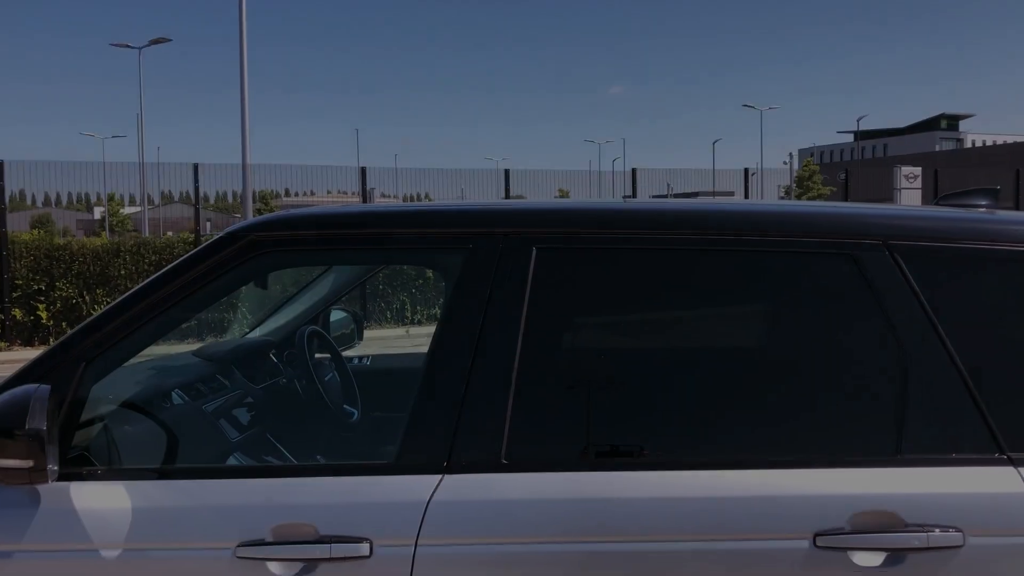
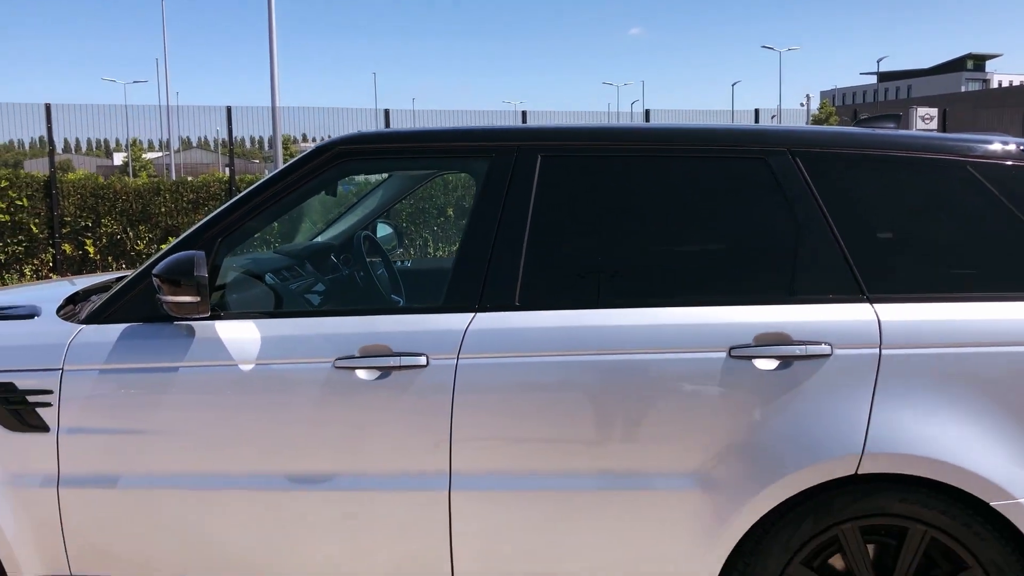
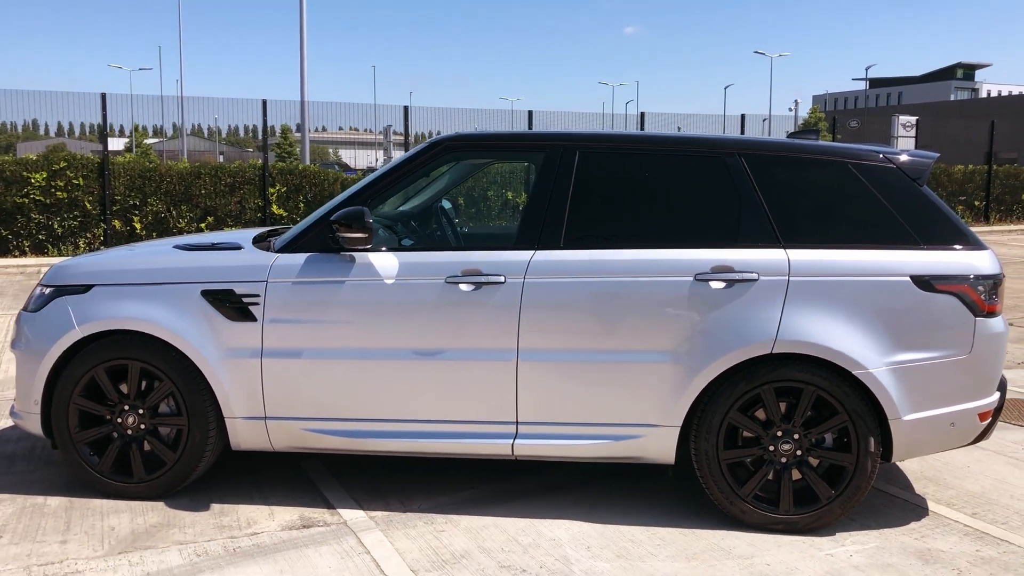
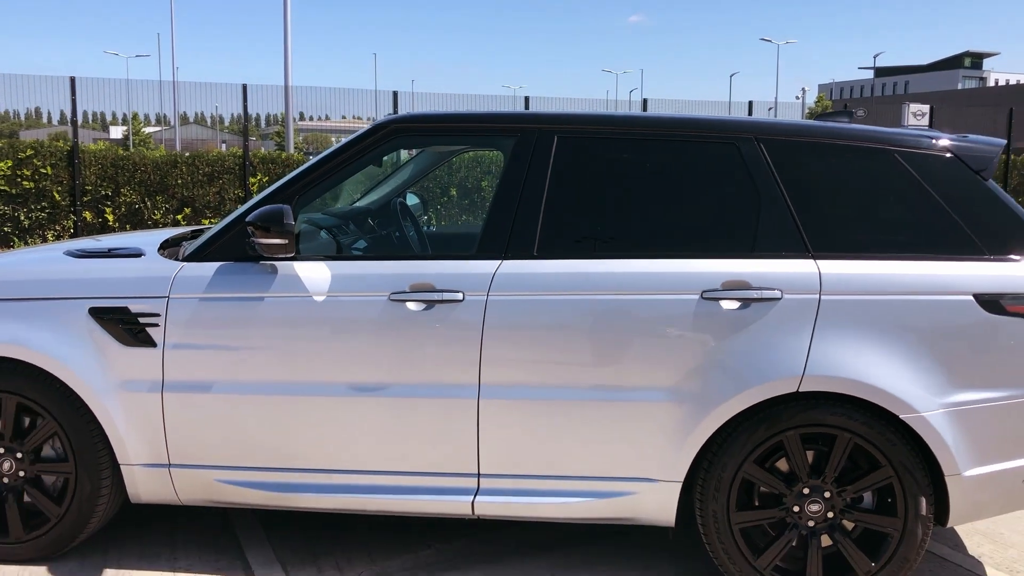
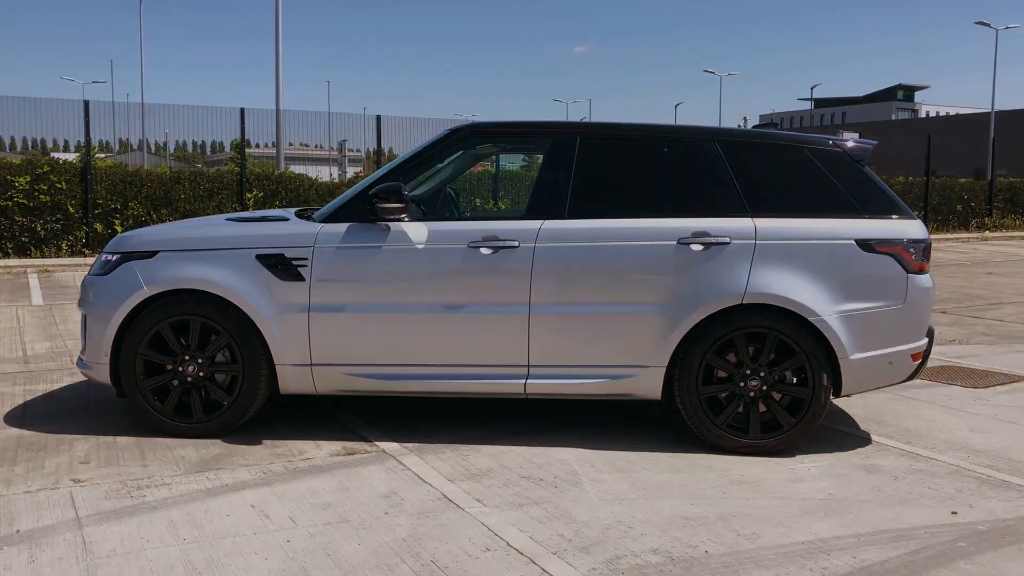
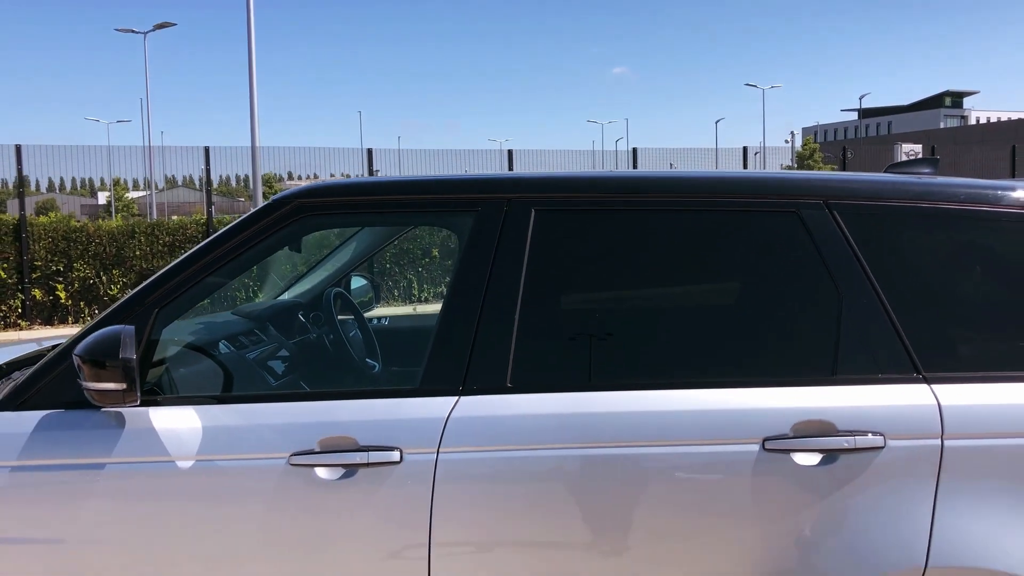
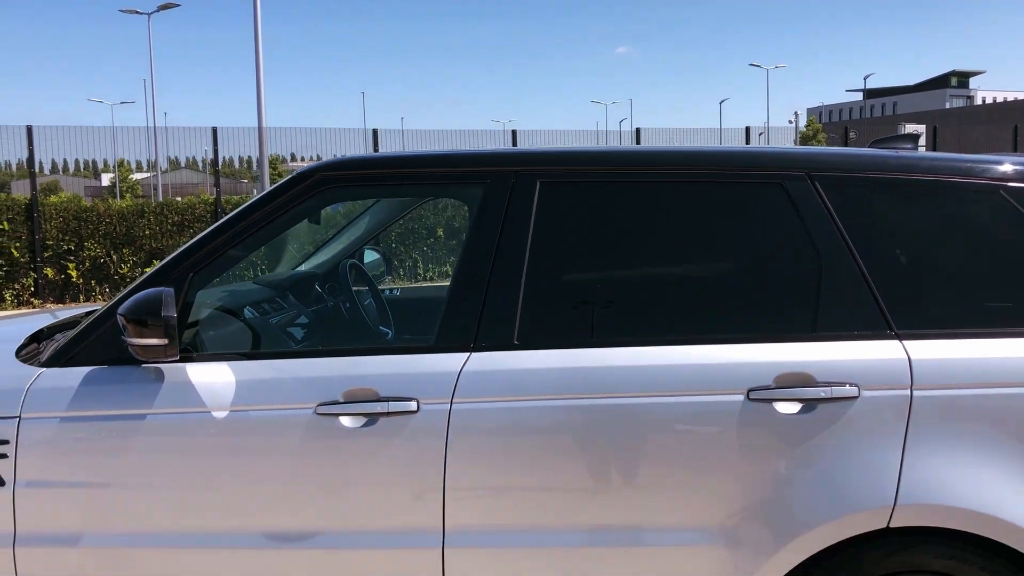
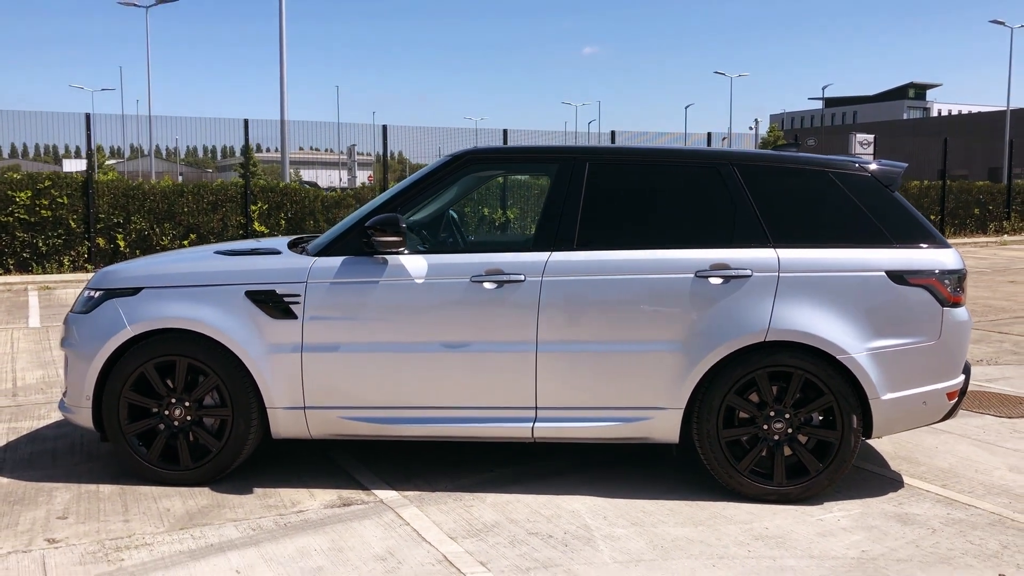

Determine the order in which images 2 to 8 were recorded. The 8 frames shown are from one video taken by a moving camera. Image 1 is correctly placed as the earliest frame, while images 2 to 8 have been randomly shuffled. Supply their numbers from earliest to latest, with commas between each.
6, 7, 2, 4, 3, 8, 5
